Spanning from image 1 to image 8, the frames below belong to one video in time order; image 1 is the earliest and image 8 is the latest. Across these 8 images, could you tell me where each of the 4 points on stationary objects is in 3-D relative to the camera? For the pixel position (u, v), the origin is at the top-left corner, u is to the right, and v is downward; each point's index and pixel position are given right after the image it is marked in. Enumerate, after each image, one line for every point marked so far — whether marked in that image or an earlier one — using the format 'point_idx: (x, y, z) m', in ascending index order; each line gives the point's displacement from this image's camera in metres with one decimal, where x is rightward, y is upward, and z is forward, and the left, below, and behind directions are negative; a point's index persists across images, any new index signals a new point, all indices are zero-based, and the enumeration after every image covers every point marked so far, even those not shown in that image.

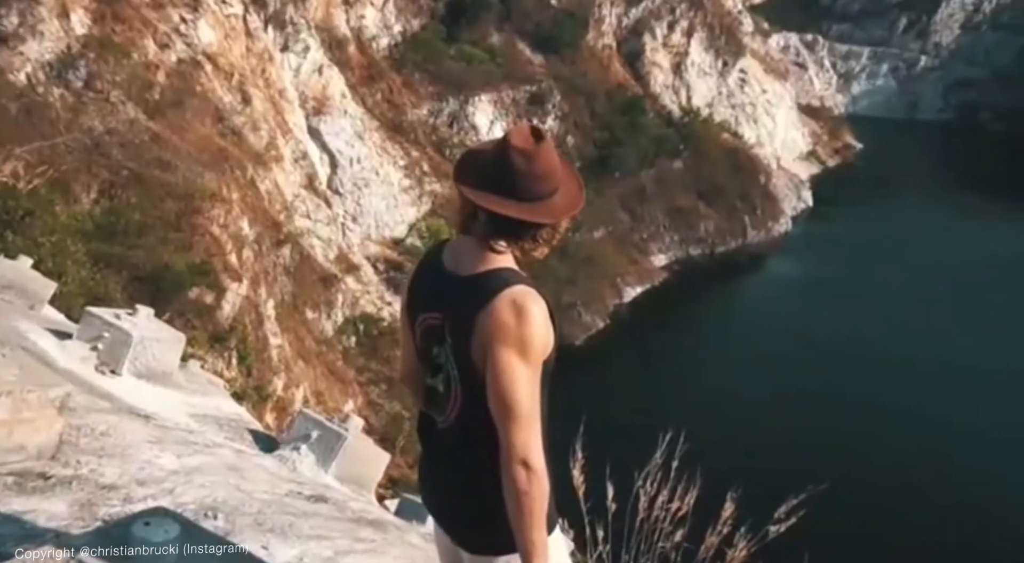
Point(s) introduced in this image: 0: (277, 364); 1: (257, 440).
0: (-5.3, -1.8, +18.9) m
1: (-2.3, -1.4, +7.6) m
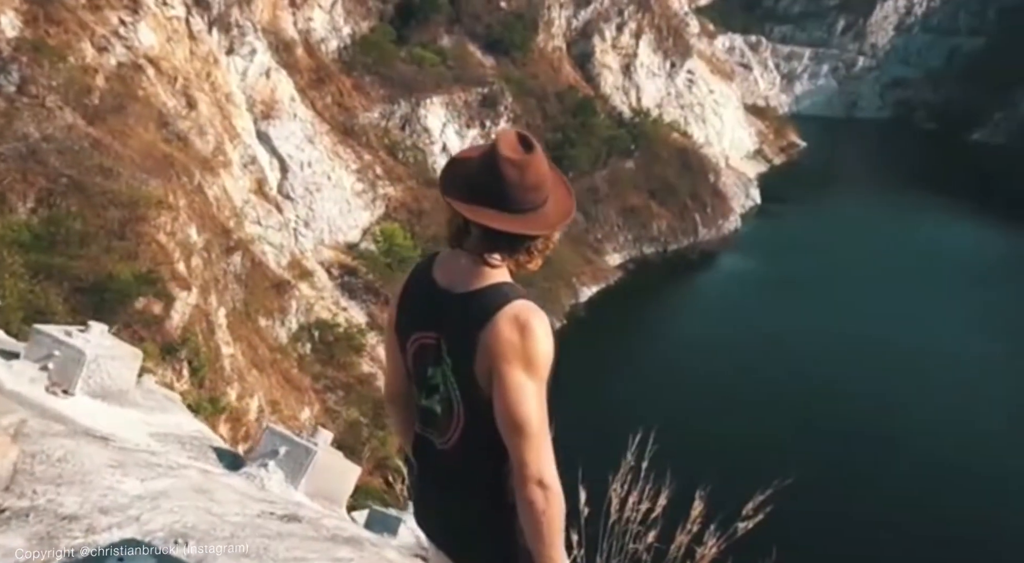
0: (-6.2, -2.0, +18.5) m
1: (-2.5, -1.5, +7.3) m
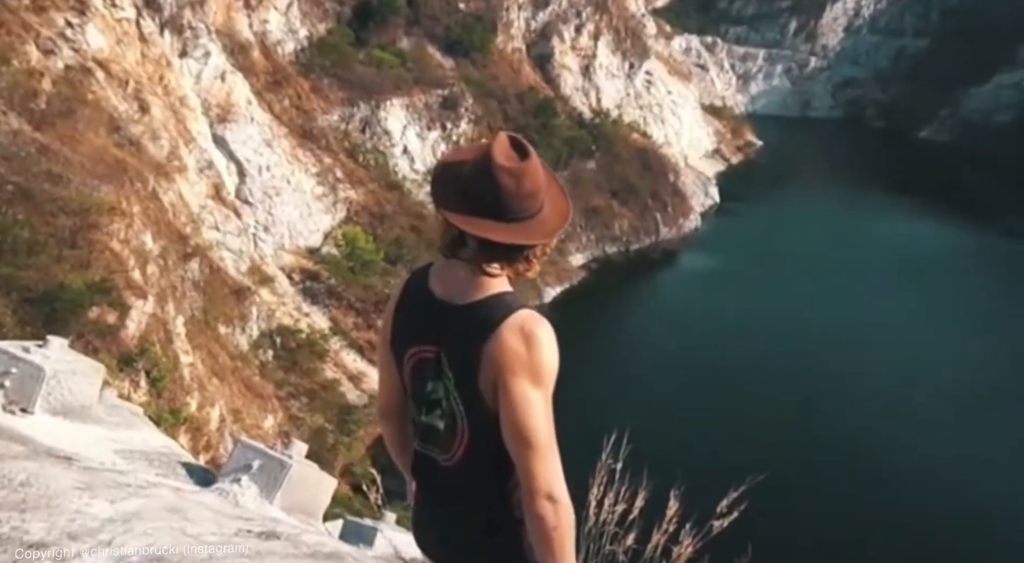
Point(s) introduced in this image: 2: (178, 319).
0: (-6.9, -2.2, +18.1) m
1: (-2.7, -1.6, +7.1) m
2: (-7.8, -0.9, +19.7) m
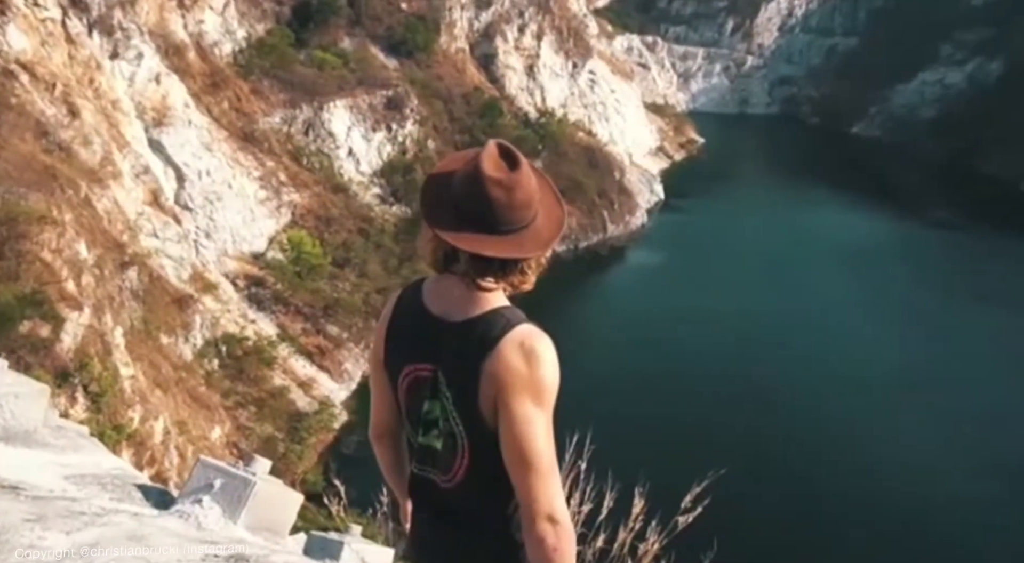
0: (-7.8, -2.4, +17.4) m
1: (-2.9, -1.7, +6.8) m
2: (-8.8, -1.1, +19.1) m
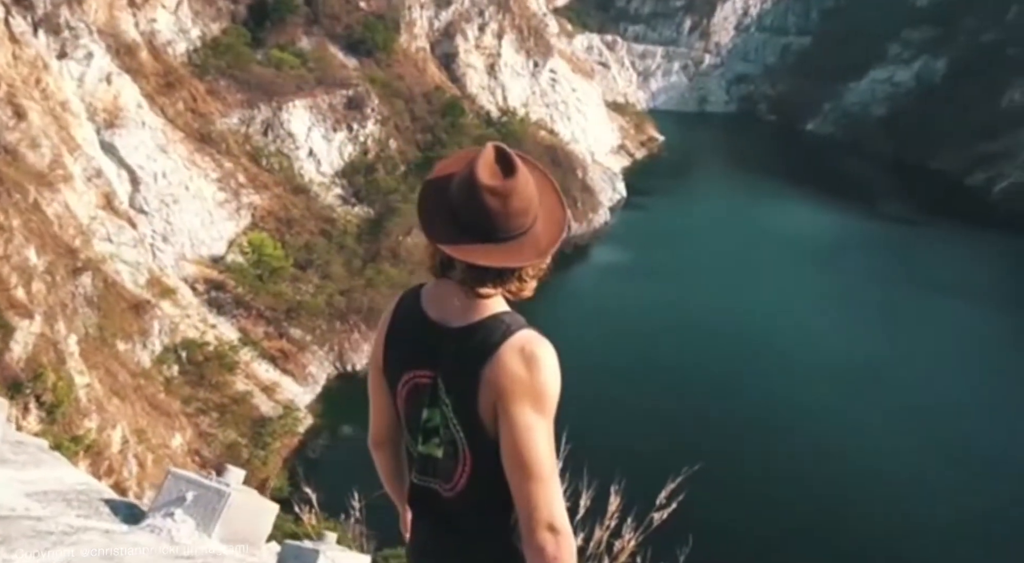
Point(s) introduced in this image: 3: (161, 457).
0: (-8.4, -2.5, +16.9) m
1: (-3.0, -1.7, +6.5) m
2: (-9.5, -1.2, +18.5) m
3: (-7.9, -4.0, +19.2) m
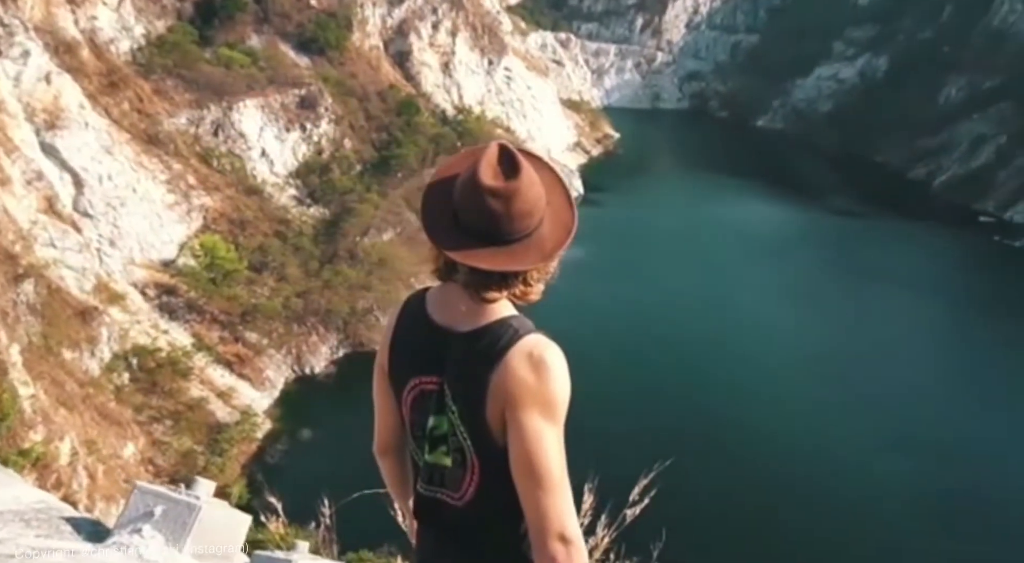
0: (-9.0, -2.6, +16.3) m
1: (-3.1, -1.8, +6.2) m
2: (-10.3, -1.4, +17.8) m
3: (-8.7, -4.1, +18.6) m
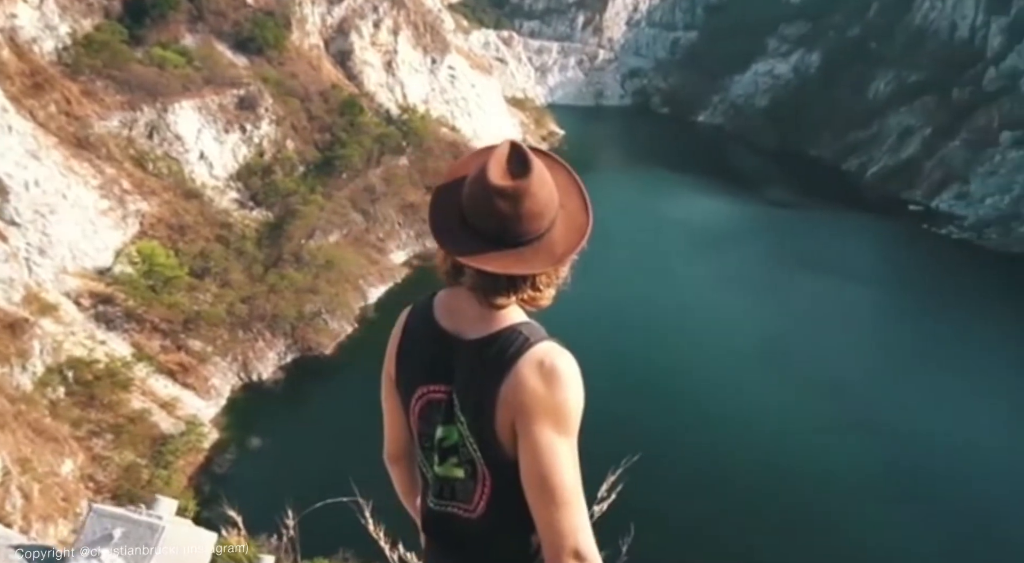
0: (-9.8, -2.8, +15.4) m
1: (-3.2, -1.8, +5.7) m
2: (-11.1, -1.6, +16.9) m
3: (-9.5, -4.3, +17.7) m
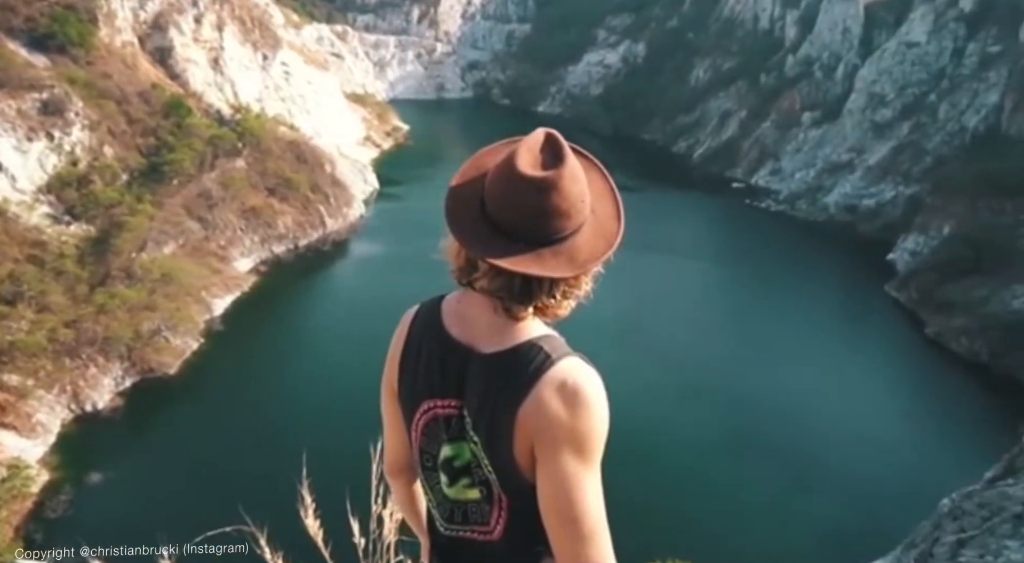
0: (-11.5, -3.4, +12.4) m
1: (-3.4, -1.7, +4.0) m
2: (-13.2, -2.3, +13.5) m
3: (-11.6, -4.8, +14.6) m
